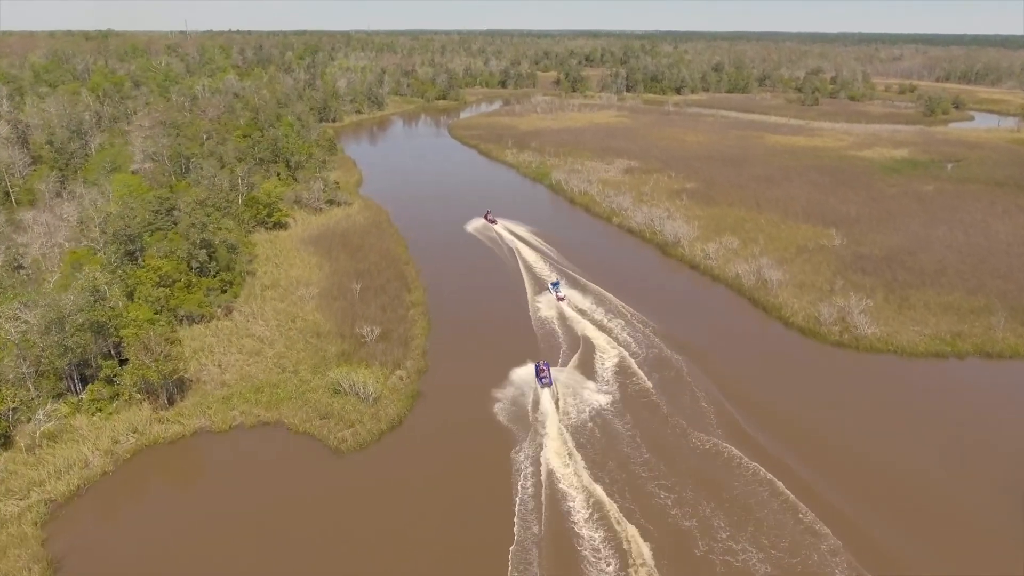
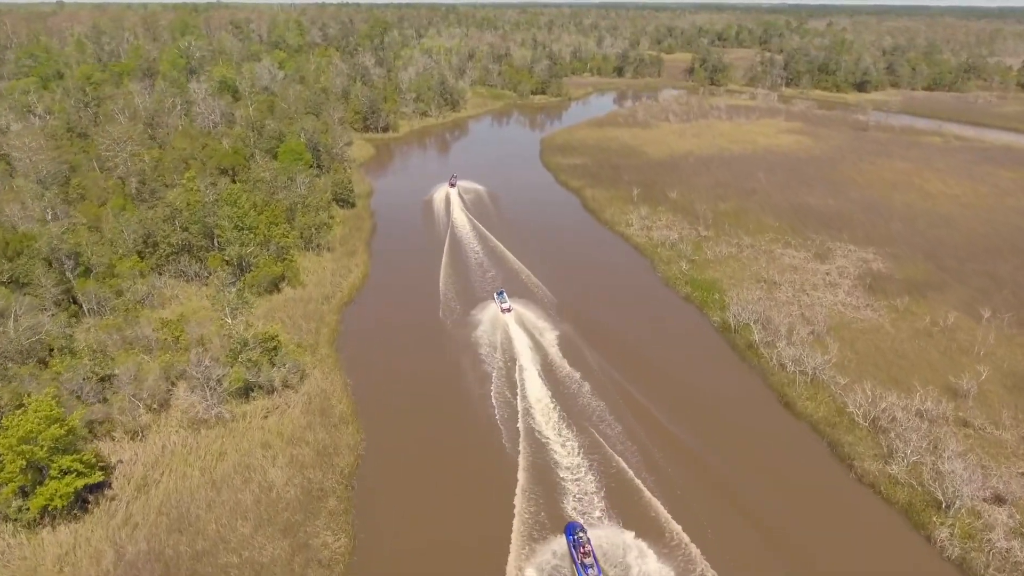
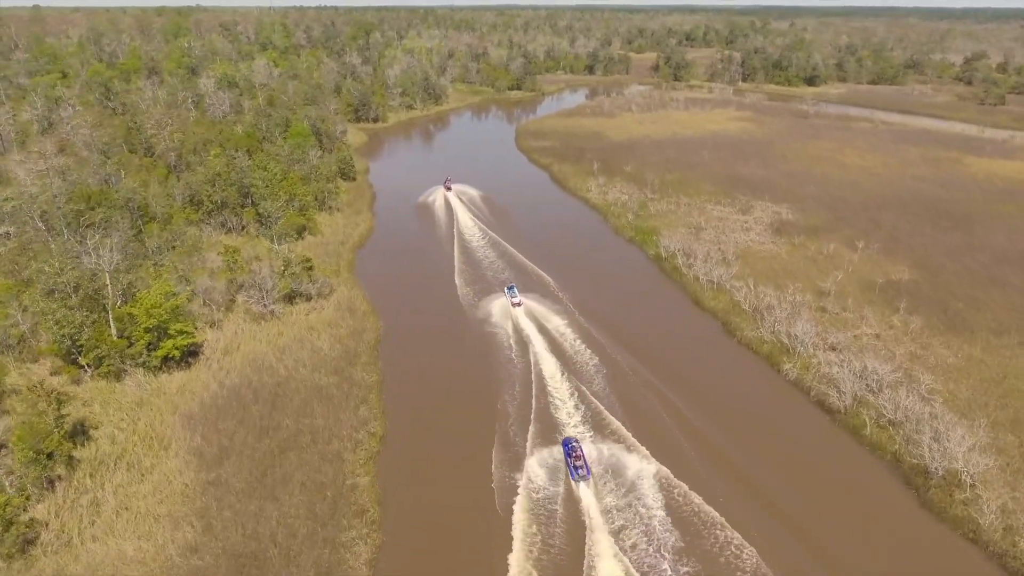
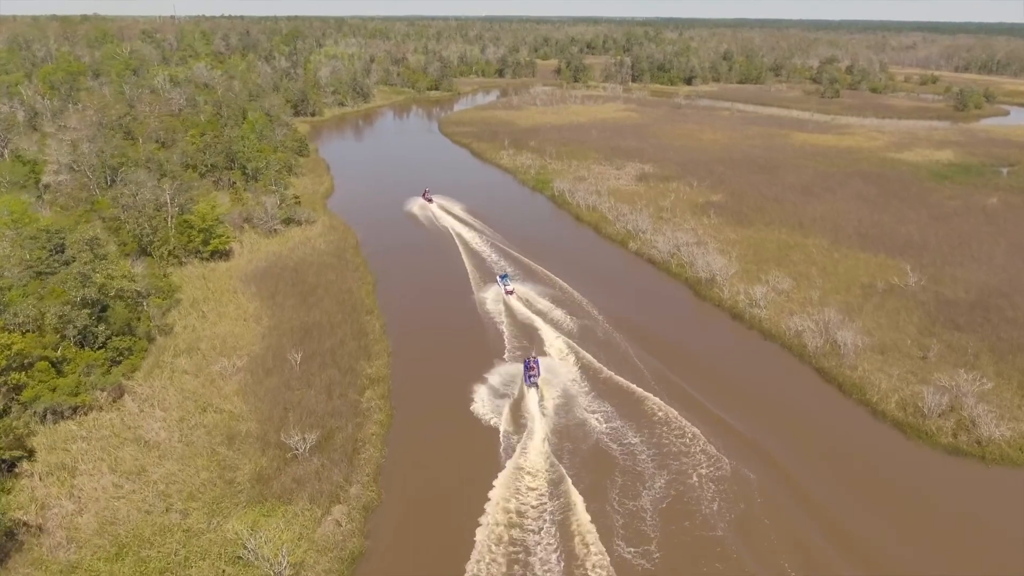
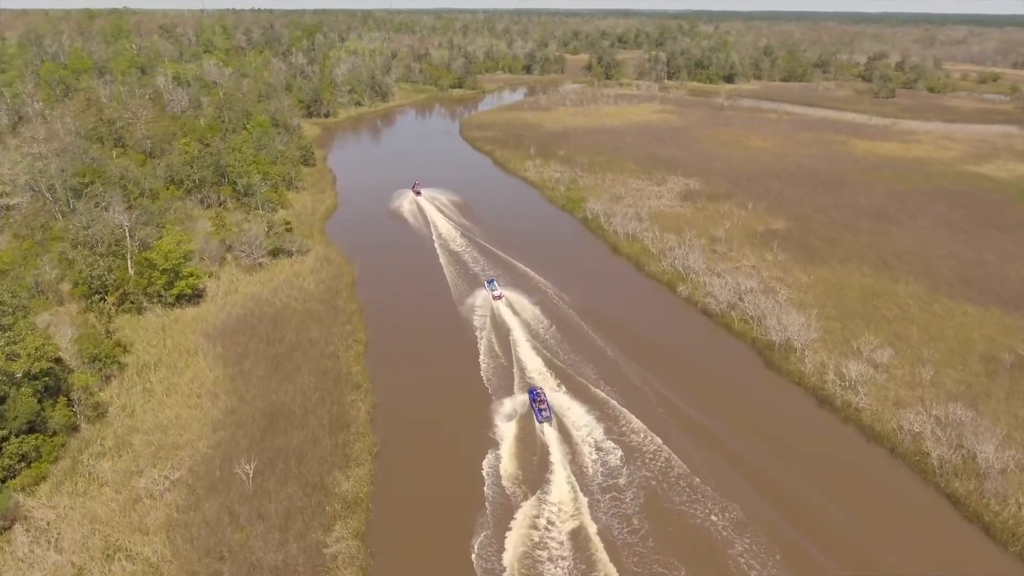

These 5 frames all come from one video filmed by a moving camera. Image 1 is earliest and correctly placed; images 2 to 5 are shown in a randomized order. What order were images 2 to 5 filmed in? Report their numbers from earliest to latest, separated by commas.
4, 5, 3, 2
